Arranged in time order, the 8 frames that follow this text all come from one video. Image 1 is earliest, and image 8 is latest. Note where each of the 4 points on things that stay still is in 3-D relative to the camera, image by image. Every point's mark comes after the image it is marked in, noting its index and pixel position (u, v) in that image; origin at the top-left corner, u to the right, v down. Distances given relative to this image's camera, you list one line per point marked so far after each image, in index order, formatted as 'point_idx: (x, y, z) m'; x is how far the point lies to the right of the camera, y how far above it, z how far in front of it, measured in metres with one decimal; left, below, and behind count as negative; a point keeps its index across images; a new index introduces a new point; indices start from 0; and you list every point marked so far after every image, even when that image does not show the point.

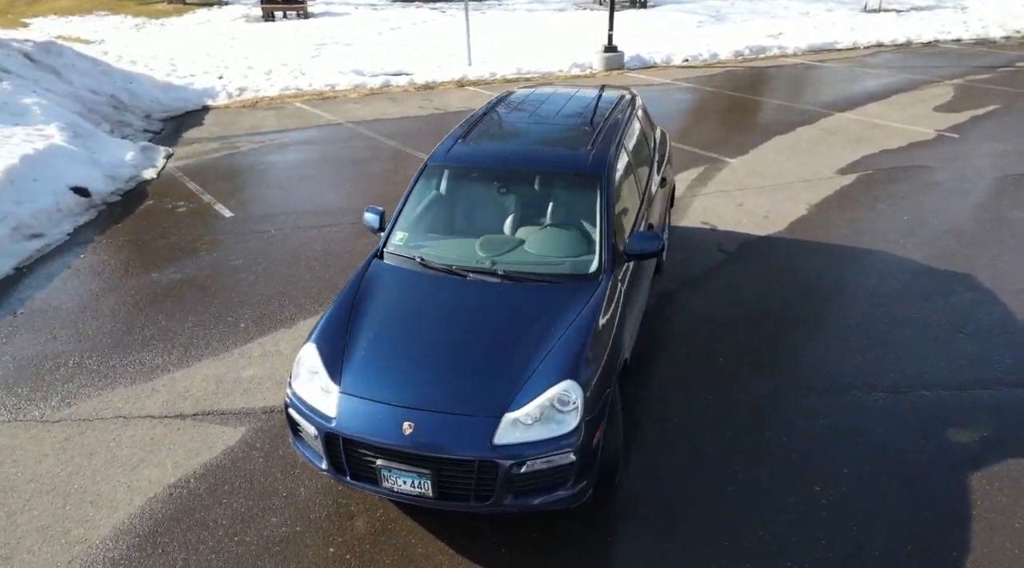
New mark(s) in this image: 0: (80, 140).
0: (-5.8, +2.0, +9.5) m
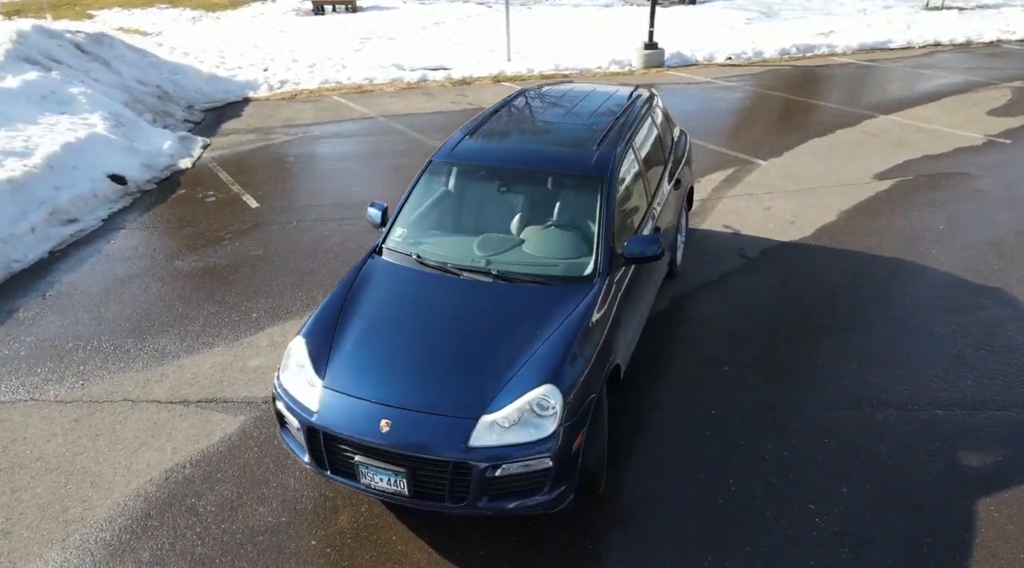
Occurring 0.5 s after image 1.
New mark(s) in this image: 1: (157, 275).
0: (-5.4, +2.2, +9.8) m
1: (-3.4, +0.1, +6.8) m
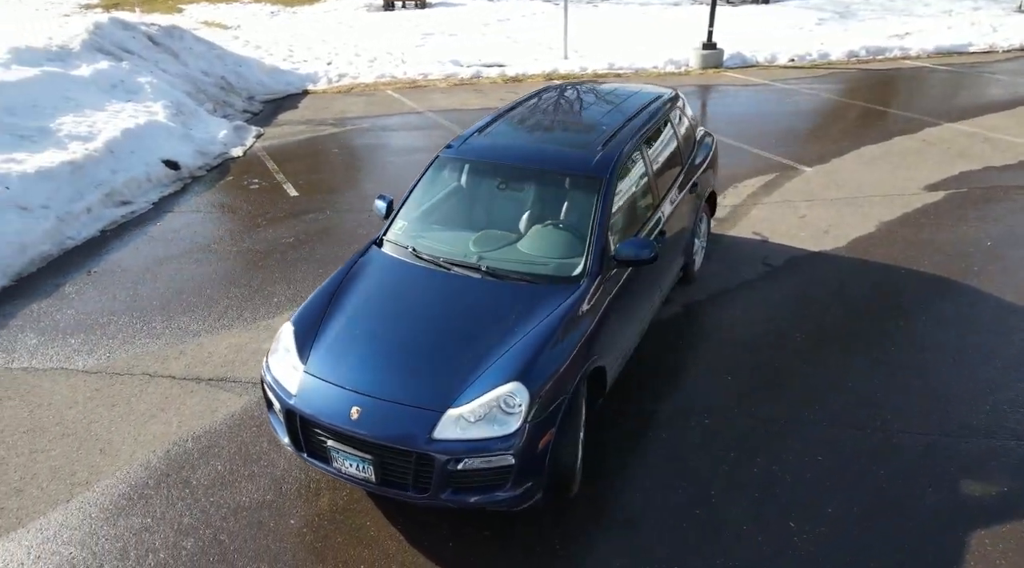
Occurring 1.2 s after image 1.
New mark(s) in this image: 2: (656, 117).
0: (-4.8, +2.4, +10.3) m
1: (-3.2, +0.3, +7.1) m
2: (+1.1, +1.3, +5.5) m
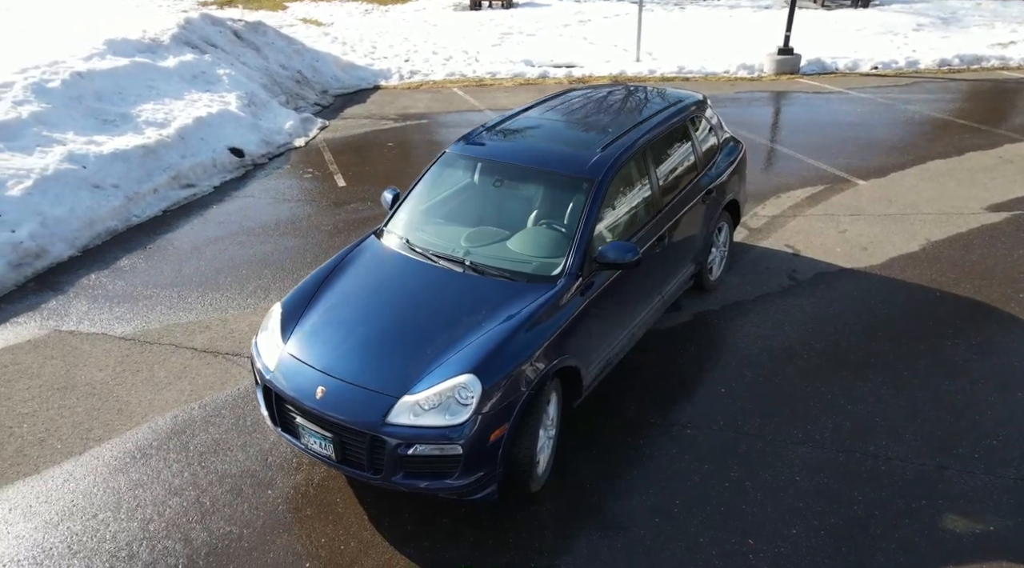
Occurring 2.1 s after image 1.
0: (-4.0, +2.7, +10.9) m
1: (-2.9, +0.5, +7.6) m
2: (+1.2, +1.3, +5.4) m
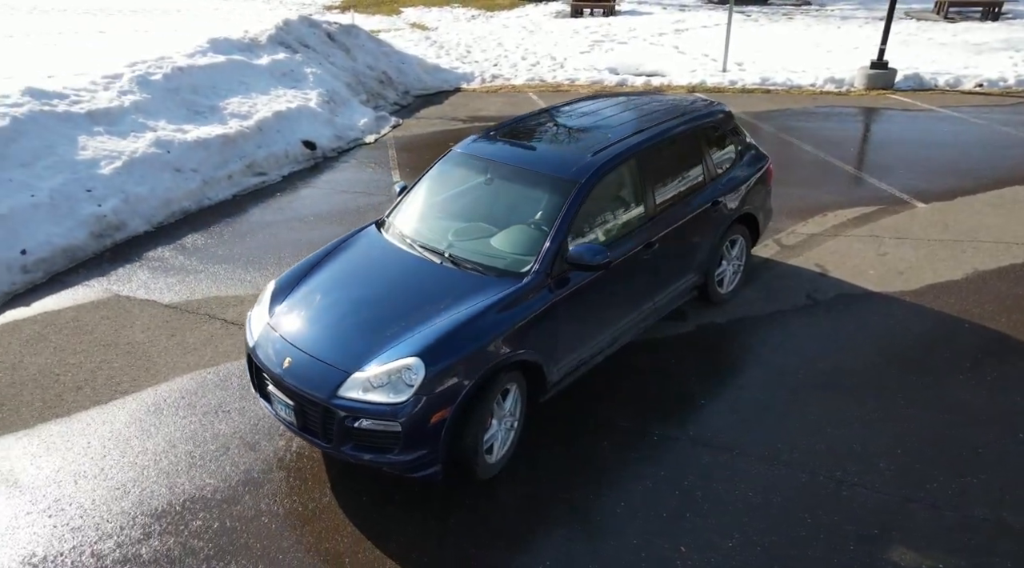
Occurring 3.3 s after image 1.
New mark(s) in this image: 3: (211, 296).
0: (-2.9, +2.9, +11.6) m
1: (-2.5, +0.7, +8.2) m
2: (+1.3, +1.2, +5.4) m
3: (-2.8, -0.1, +6.6) m
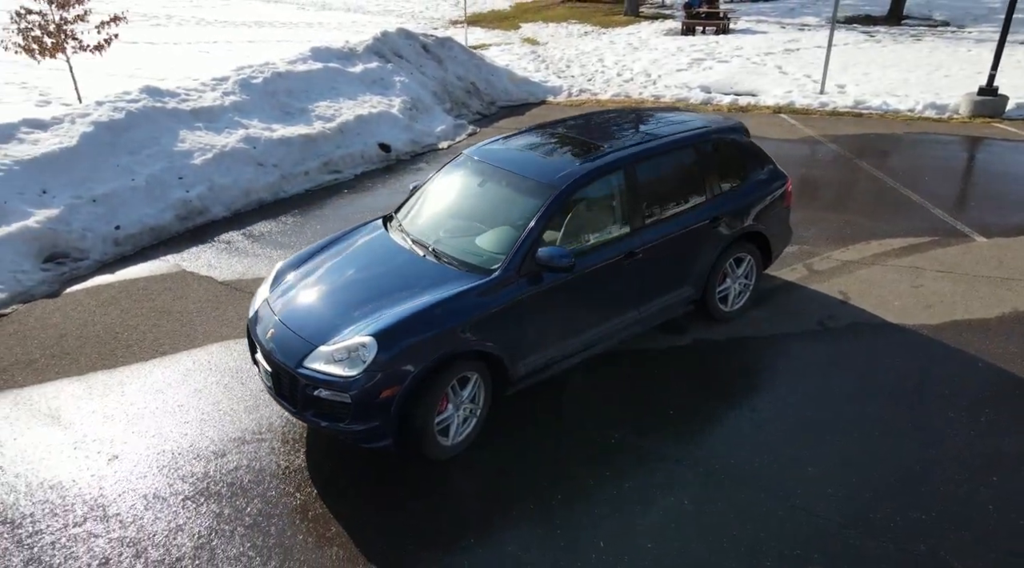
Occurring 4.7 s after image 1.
0: (-1.7, +3.0, +12.2) m
1: (-2.0, +0.8, +8.8) m
2: (+1.3, +1.1, +5.5) m
3: (-2.6, +0.1, +7.3) m
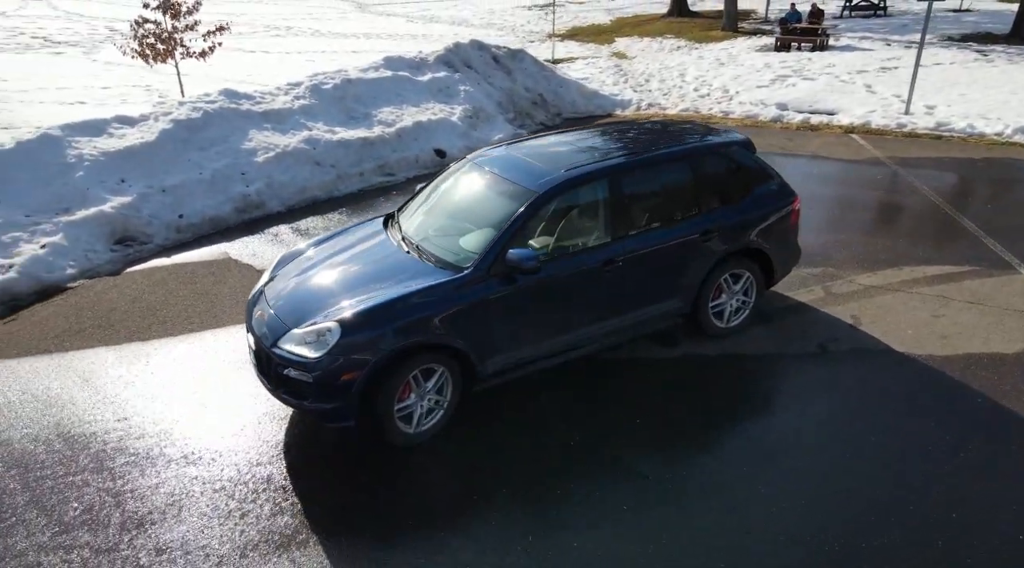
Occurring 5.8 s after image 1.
0: (-0.6, +2.9, +12.6) m
1: (-1.6, +0.8, +9.2) m
2: (+1.3, +1.0, +5.5) m
3: (-2.4, +0.2, +7.8) m
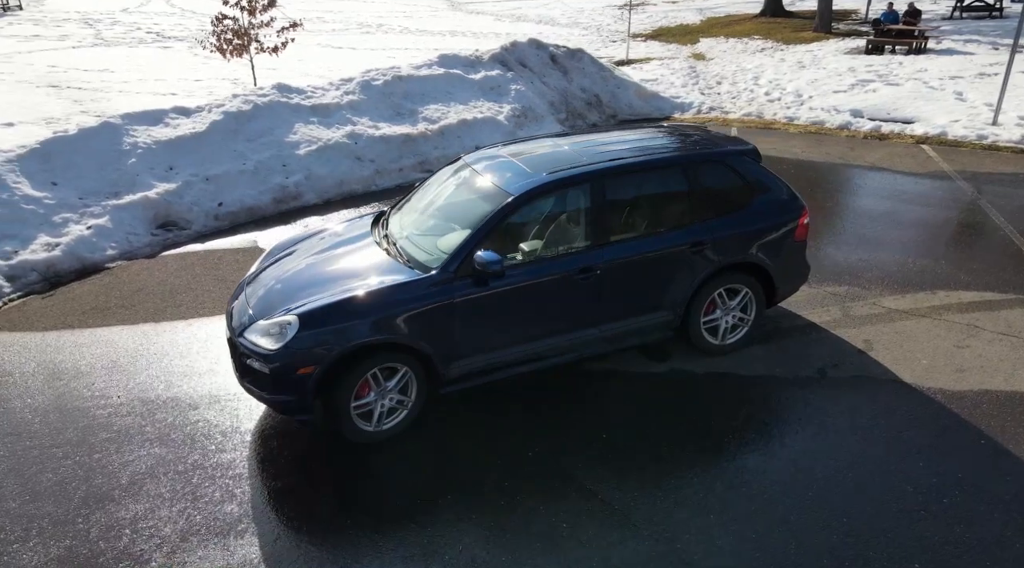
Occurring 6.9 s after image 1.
0: (+0.2, +2.9, +12.5) m
1: (-1.2, +0.9, +9.2) m
2: (+1.2, +0.9, +5.2) m
3: (-2.2, +0.3, +7.9) m
